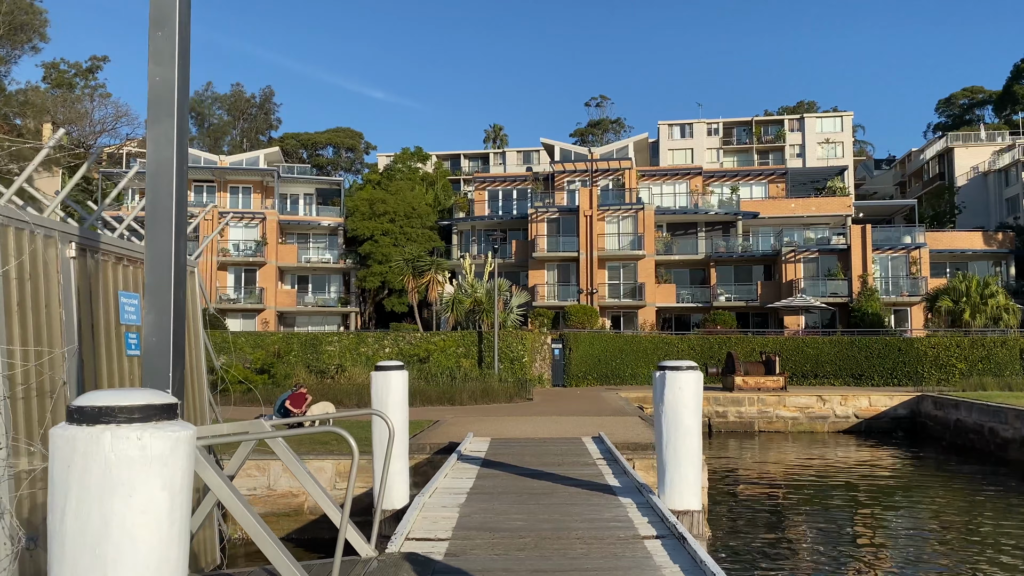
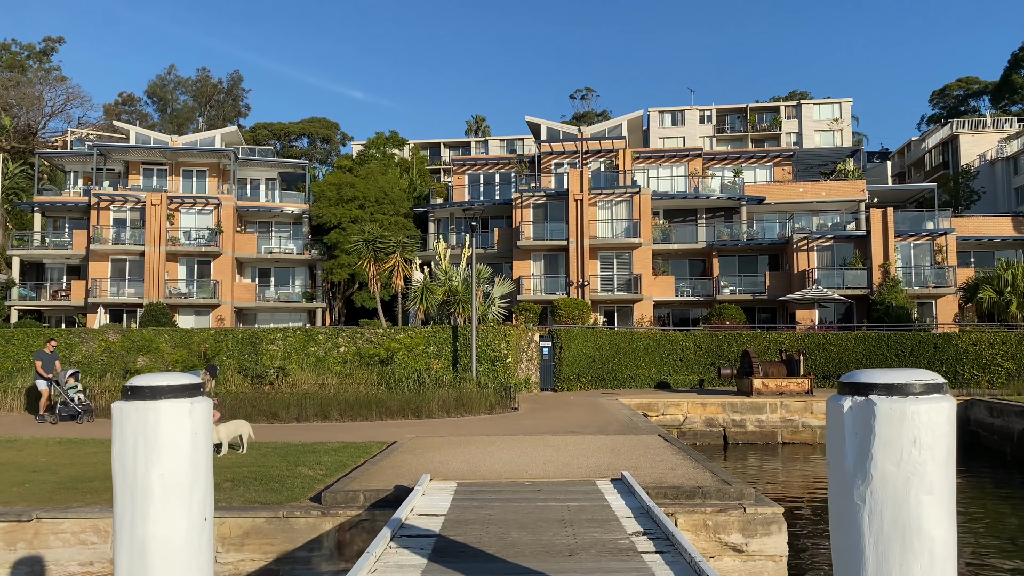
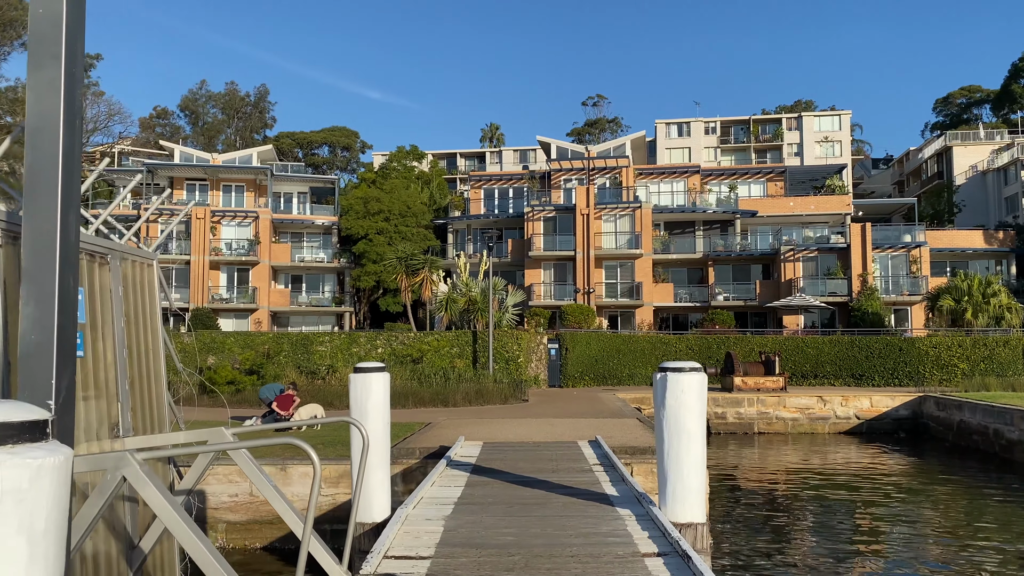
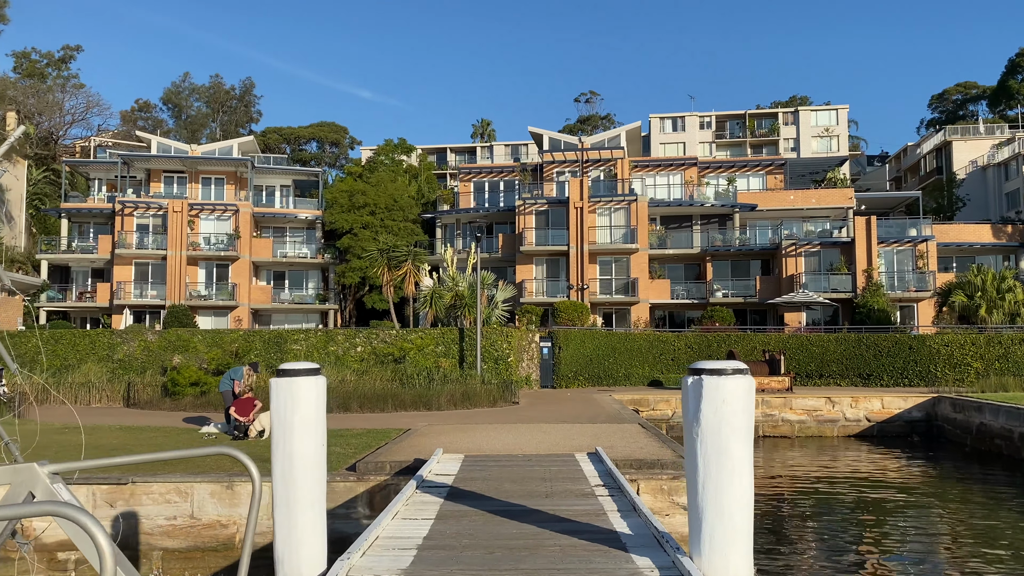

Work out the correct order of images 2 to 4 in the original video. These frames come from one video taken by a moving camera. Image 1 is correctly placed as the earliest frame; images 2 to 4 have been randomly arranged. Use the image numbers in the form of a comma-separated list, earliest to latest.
3, 4, 2
